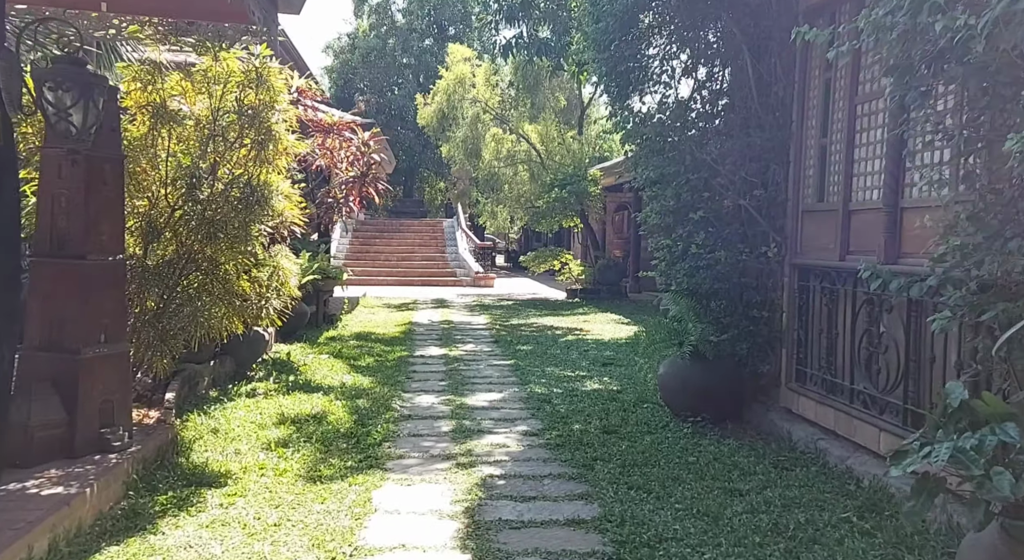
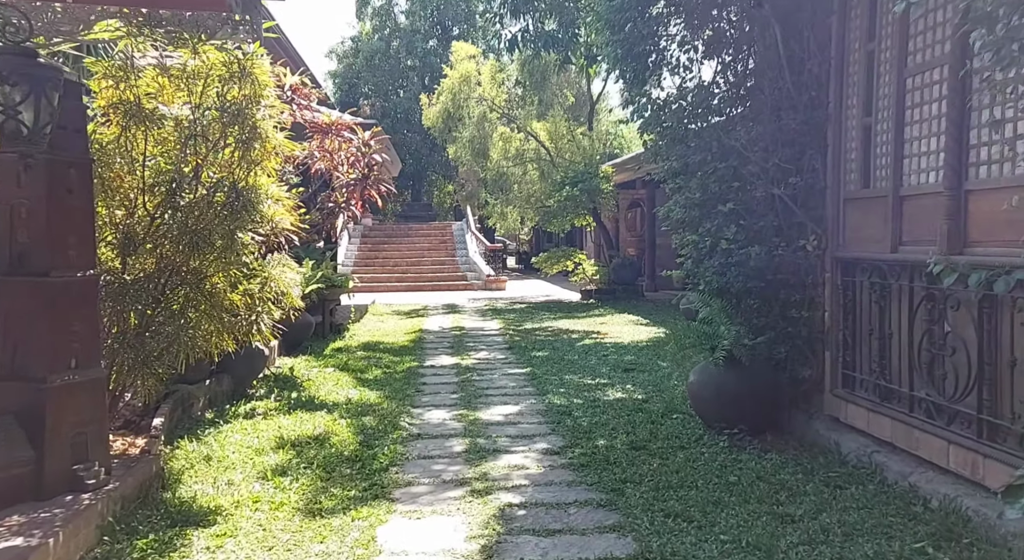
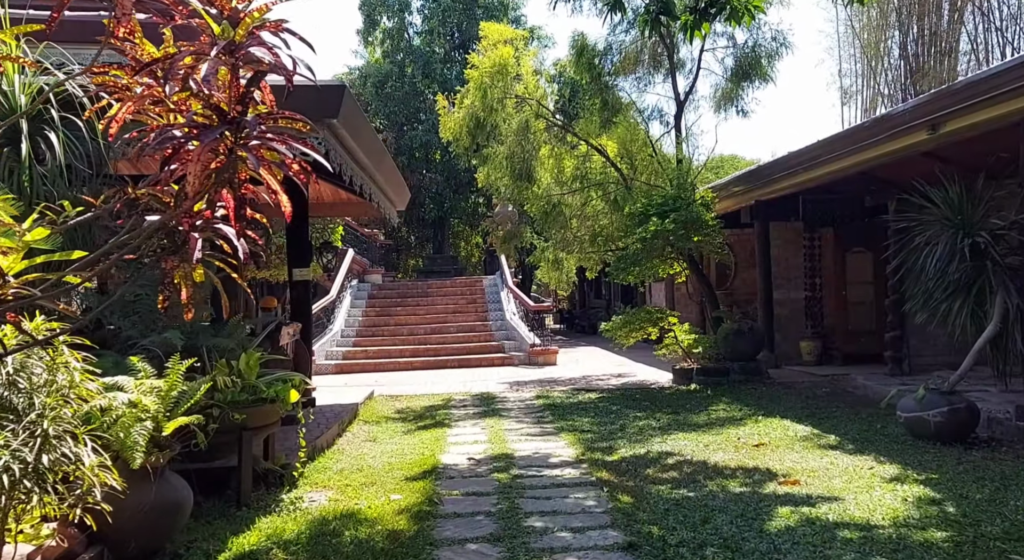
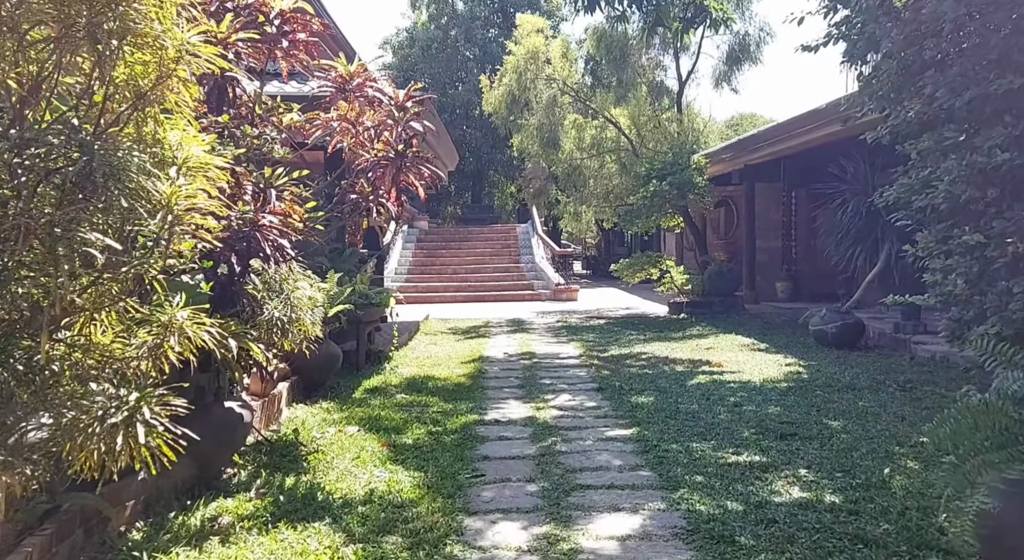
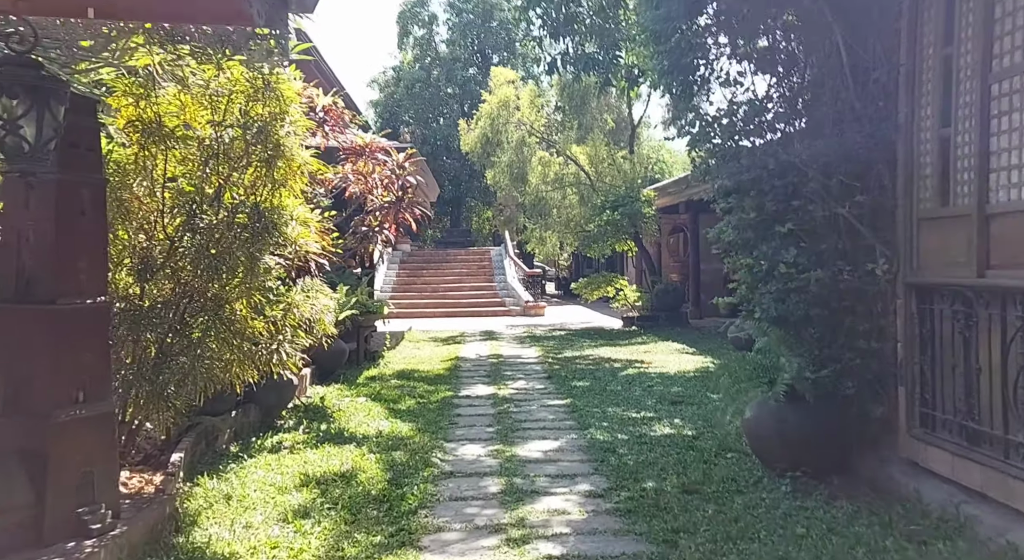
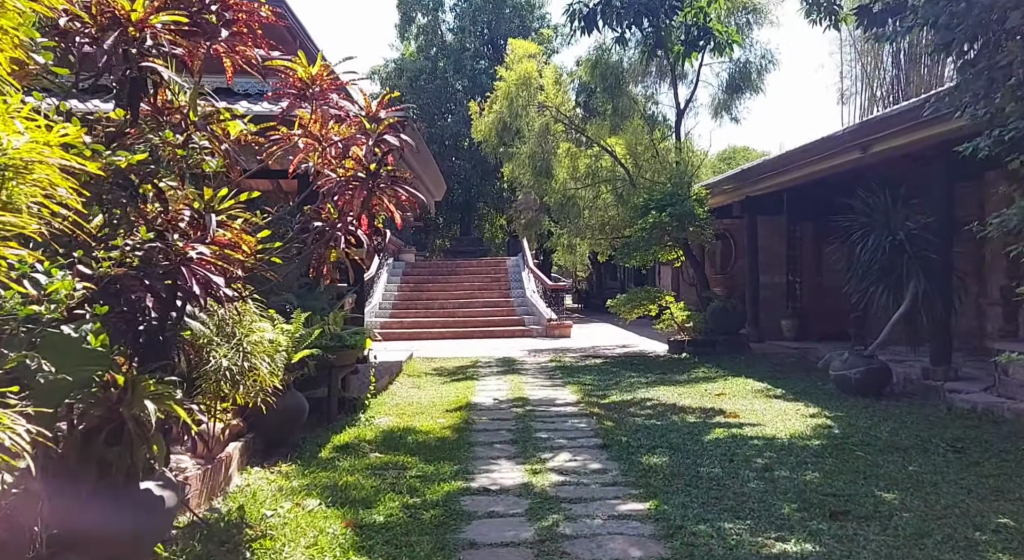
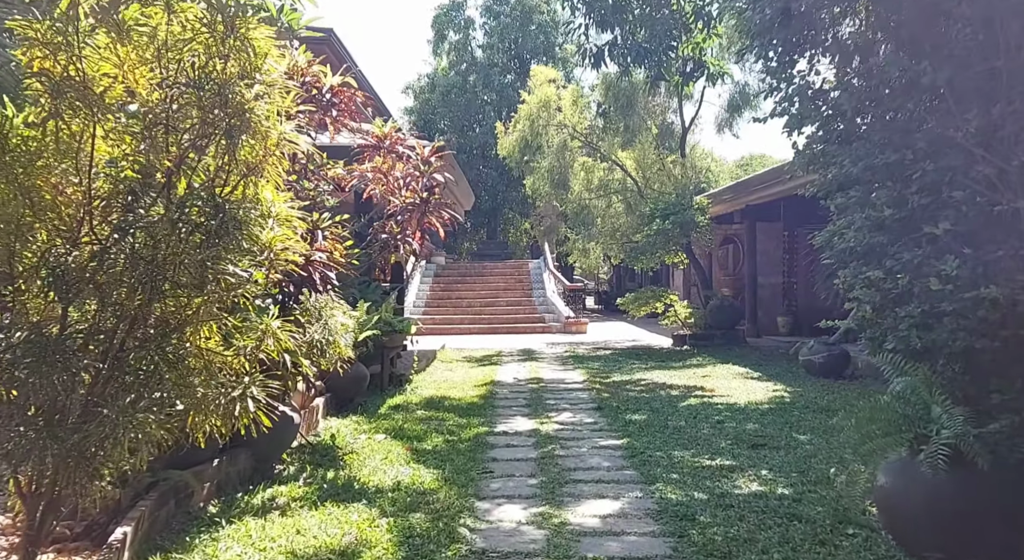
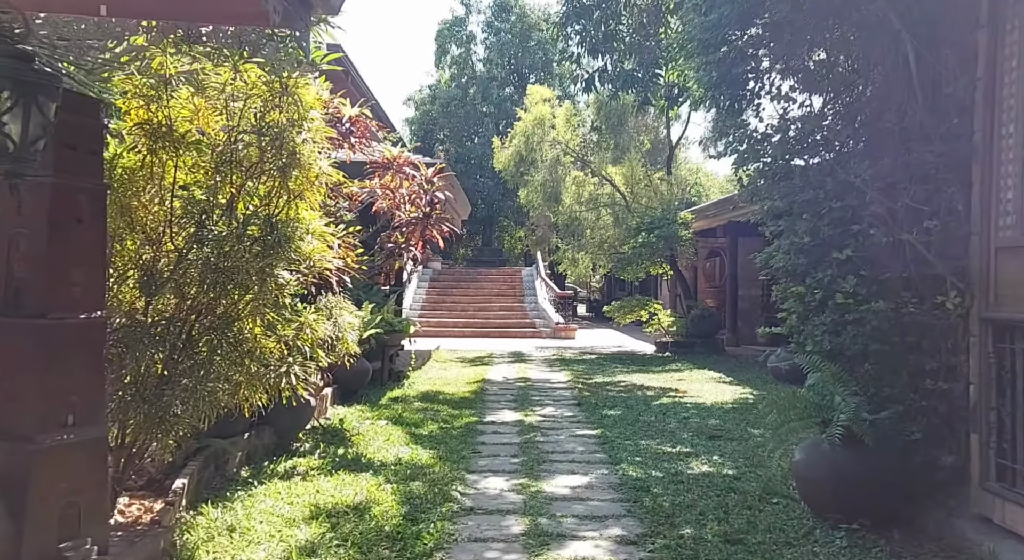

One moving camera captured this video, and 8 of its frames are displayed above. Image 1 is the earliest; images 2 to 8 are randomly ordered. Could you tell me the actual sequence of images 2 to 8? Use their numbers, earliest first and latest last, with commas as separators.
2, 5, 8, 7, 4, 6, 3
